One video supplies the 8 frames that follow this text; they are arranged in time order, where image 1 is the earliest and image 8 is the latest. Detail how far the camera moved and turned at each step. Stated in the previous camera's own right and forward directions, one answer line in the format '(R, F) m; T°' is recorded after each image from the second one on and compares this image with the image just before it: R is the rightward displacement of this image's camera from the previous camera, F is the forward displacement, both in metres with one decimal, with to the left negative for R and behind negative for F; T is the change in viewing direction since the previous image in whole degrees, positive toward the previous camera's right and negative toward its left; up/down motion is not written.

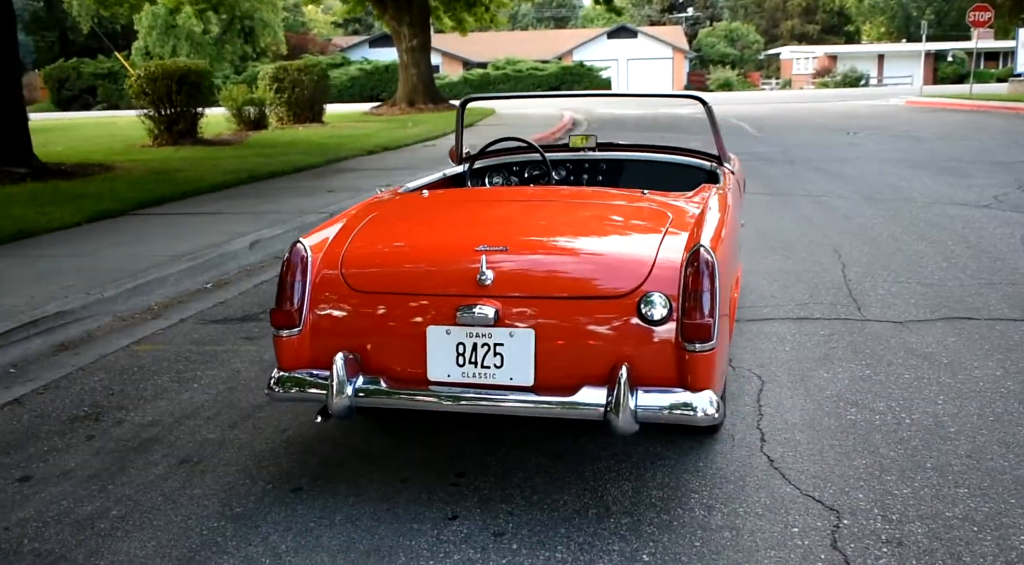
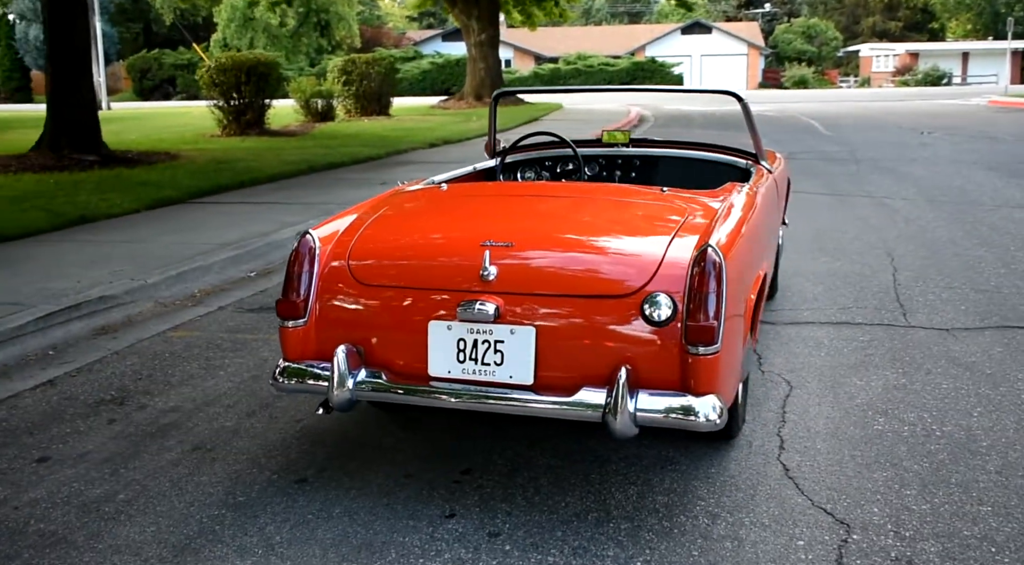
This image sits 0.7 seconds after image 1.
(+0.2, +0.1) m; -4°
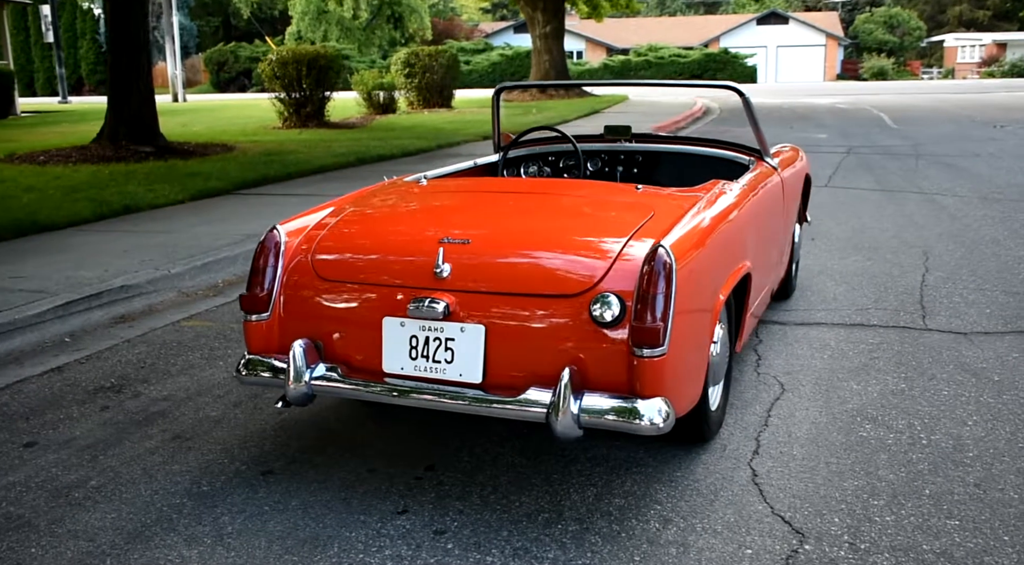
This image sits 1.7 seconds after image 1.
(+0.3, 0.0) m; -4°
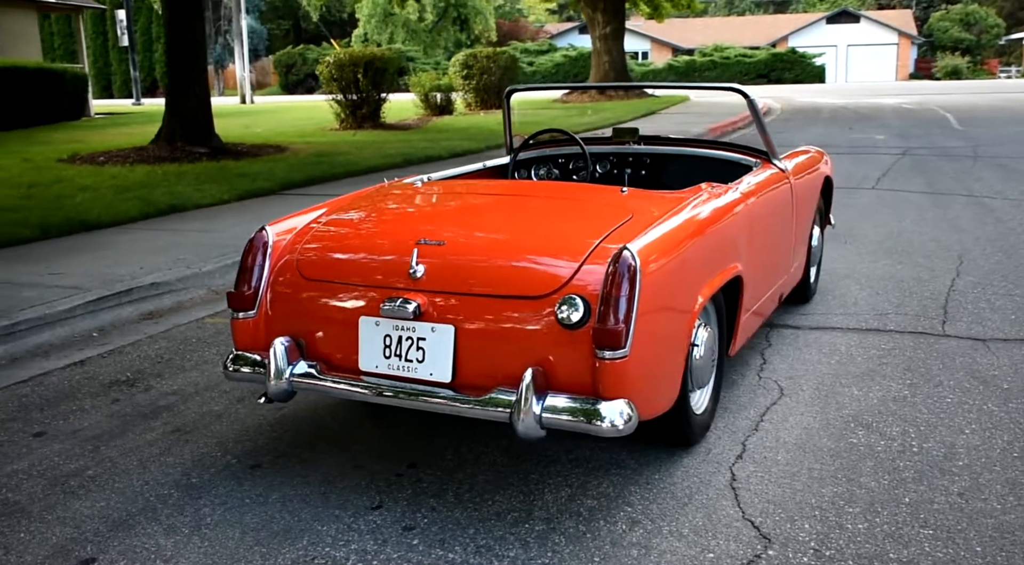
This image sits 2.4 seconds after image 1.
(+0.3, 0.0) m; -4°
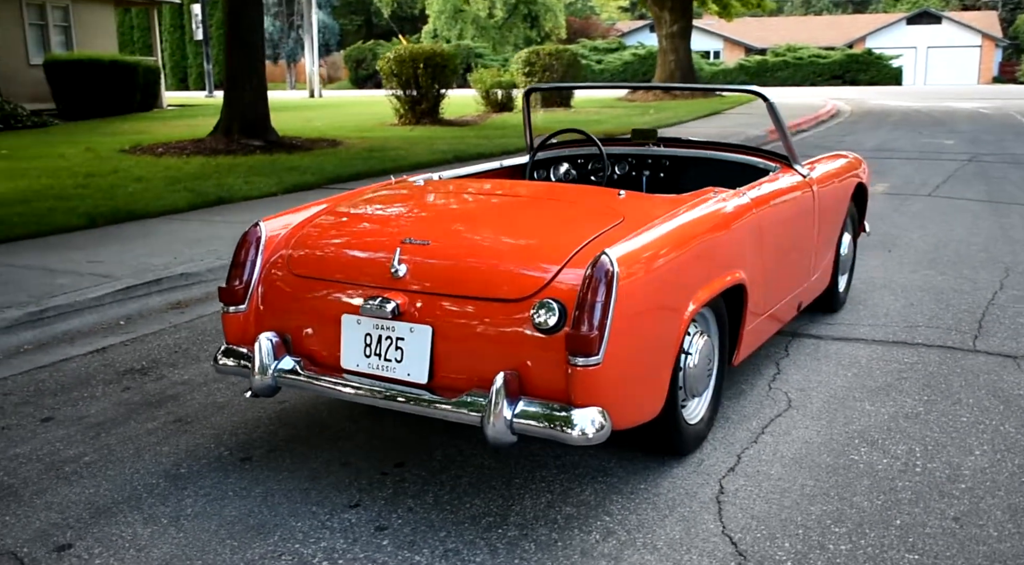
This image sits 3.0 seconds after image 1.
(+0.2, 0.0) m; -4°
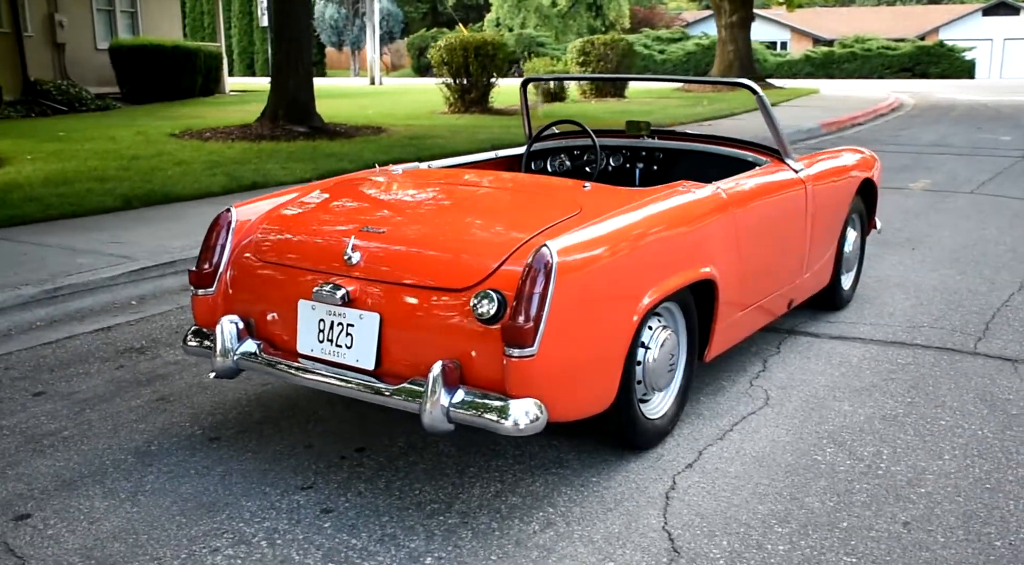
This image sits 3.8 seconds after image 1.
(+0.3, 0.0) m; -3°
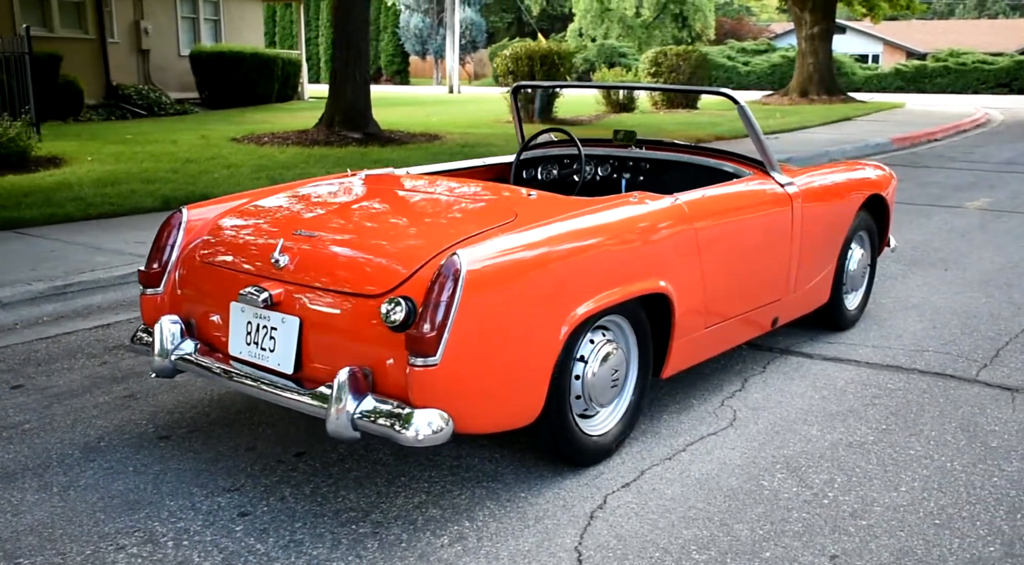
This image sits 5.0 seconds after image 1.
(+0.4, +0.1) m; -4°
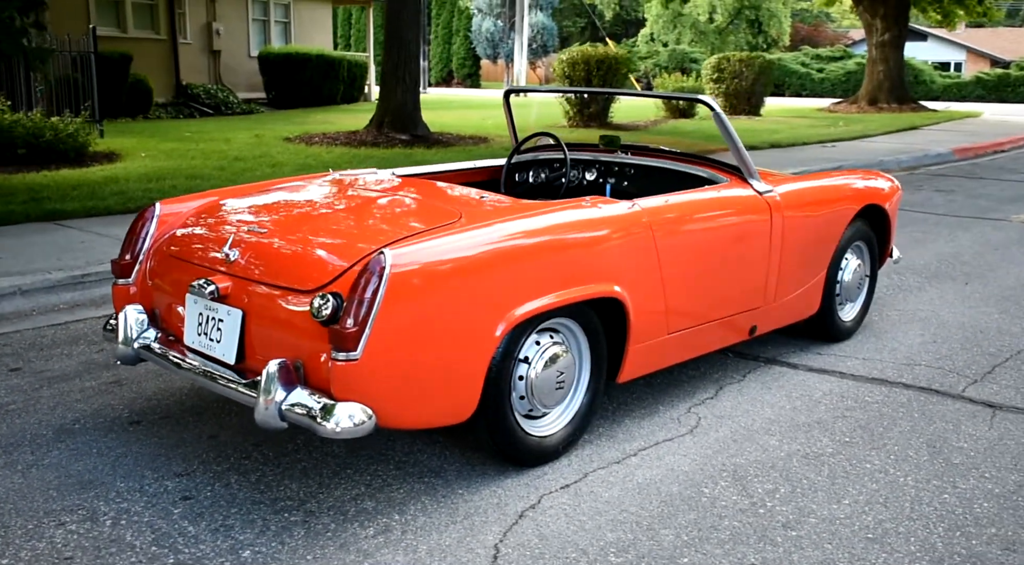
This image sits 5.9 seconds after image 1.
(+0.4, 0.0) m; -4°
